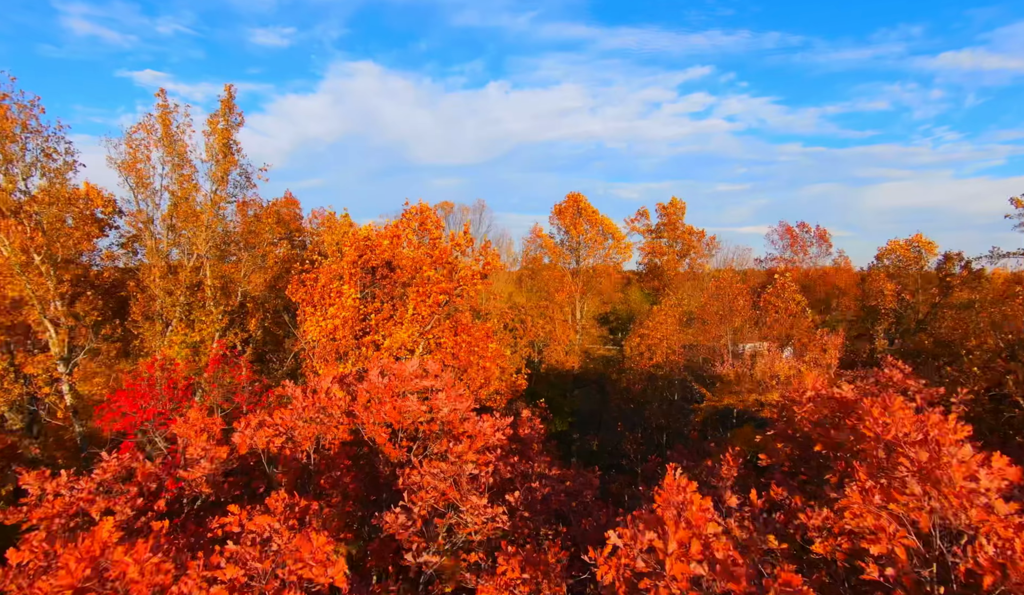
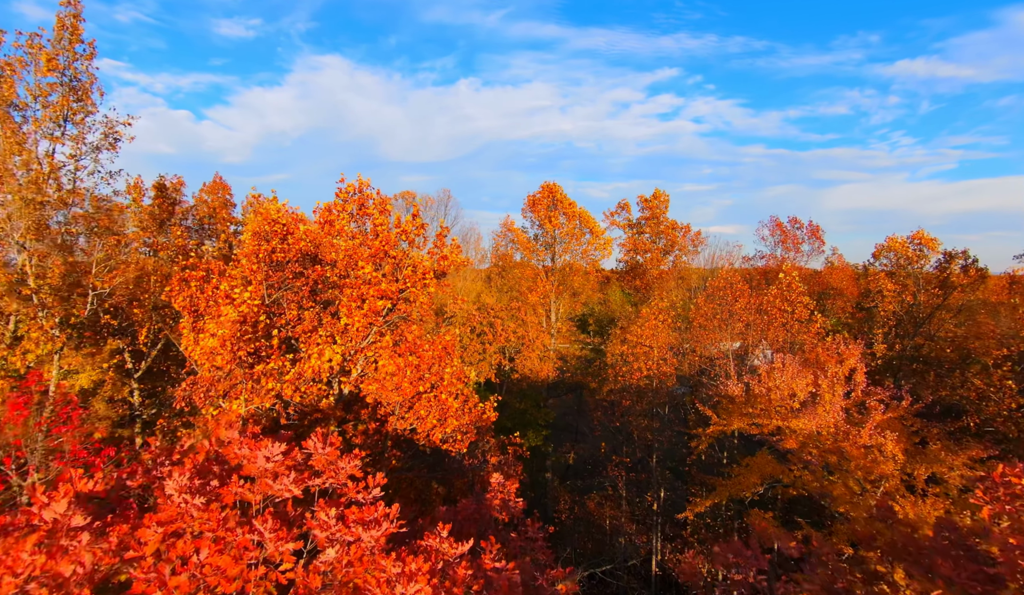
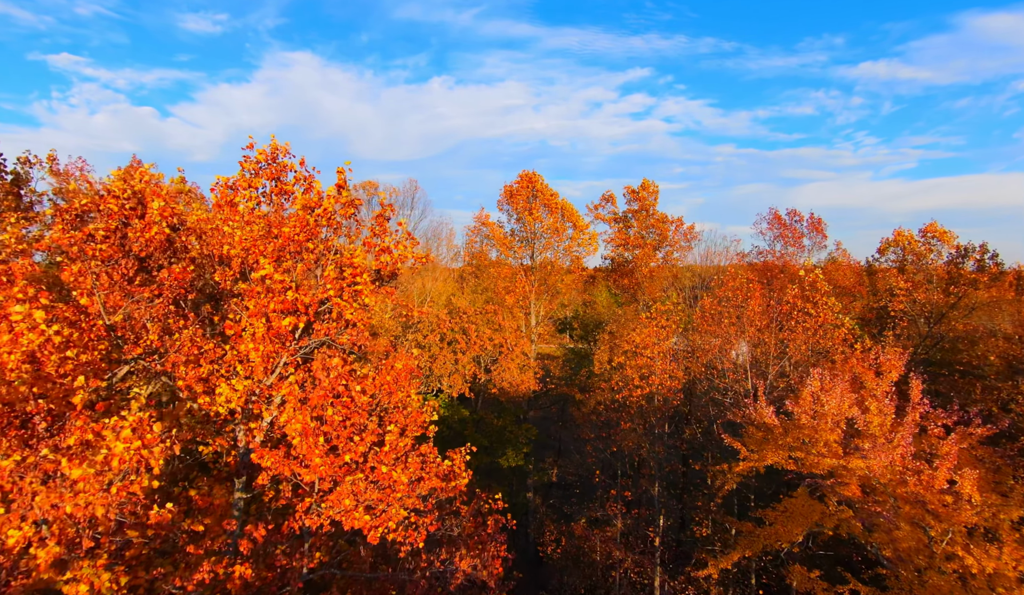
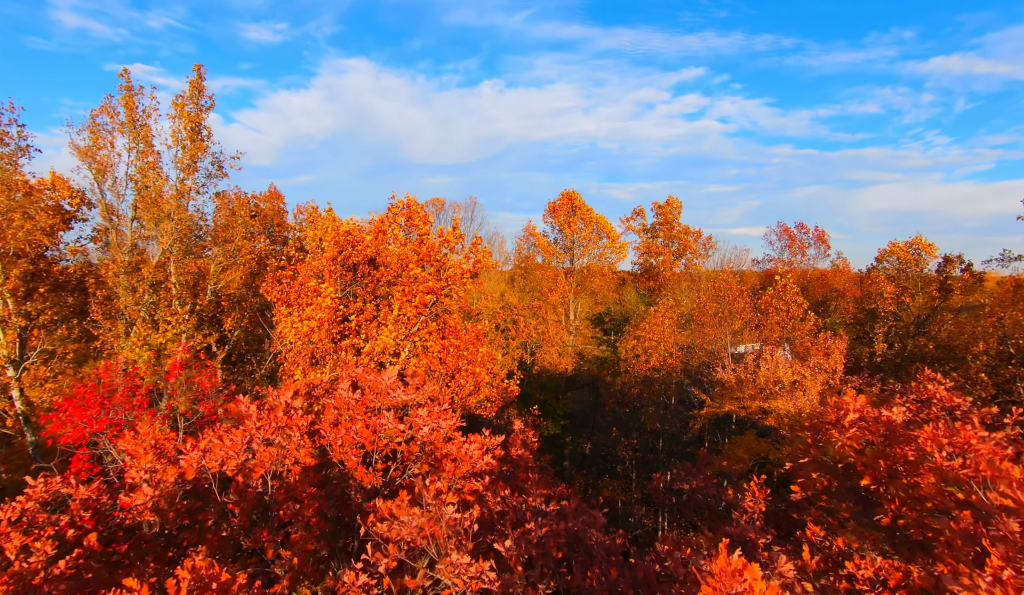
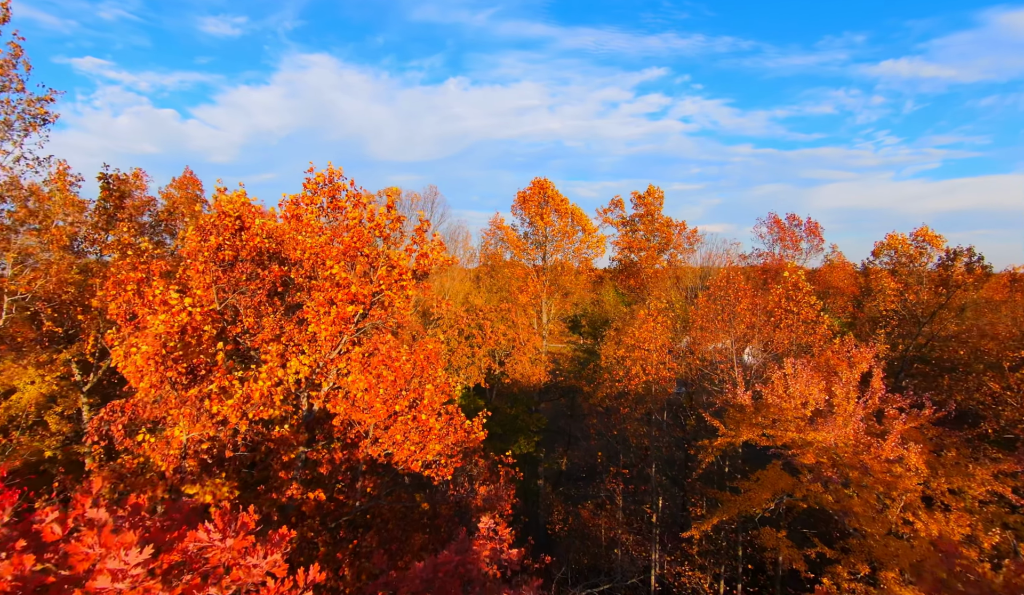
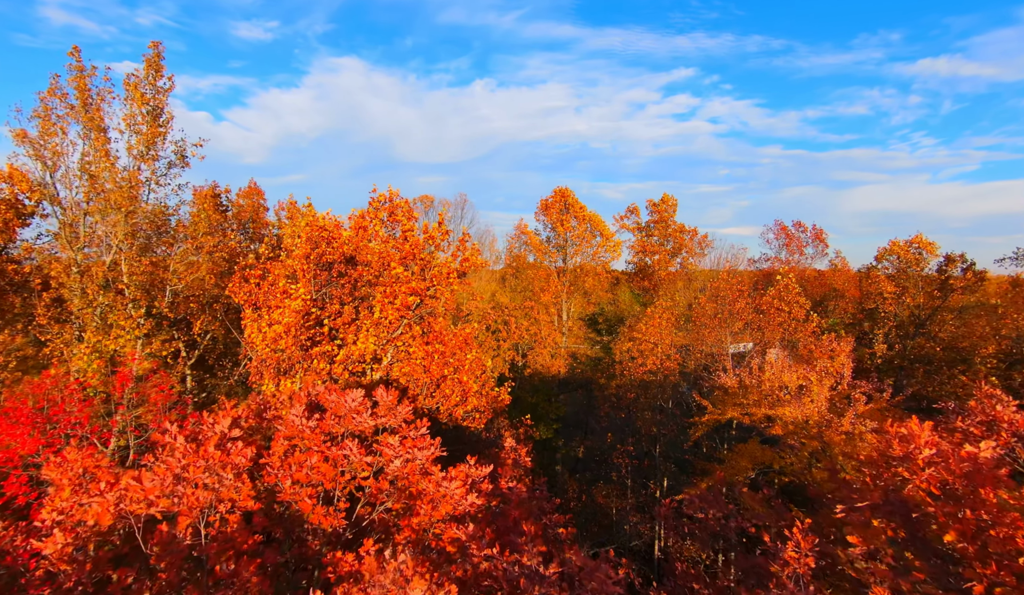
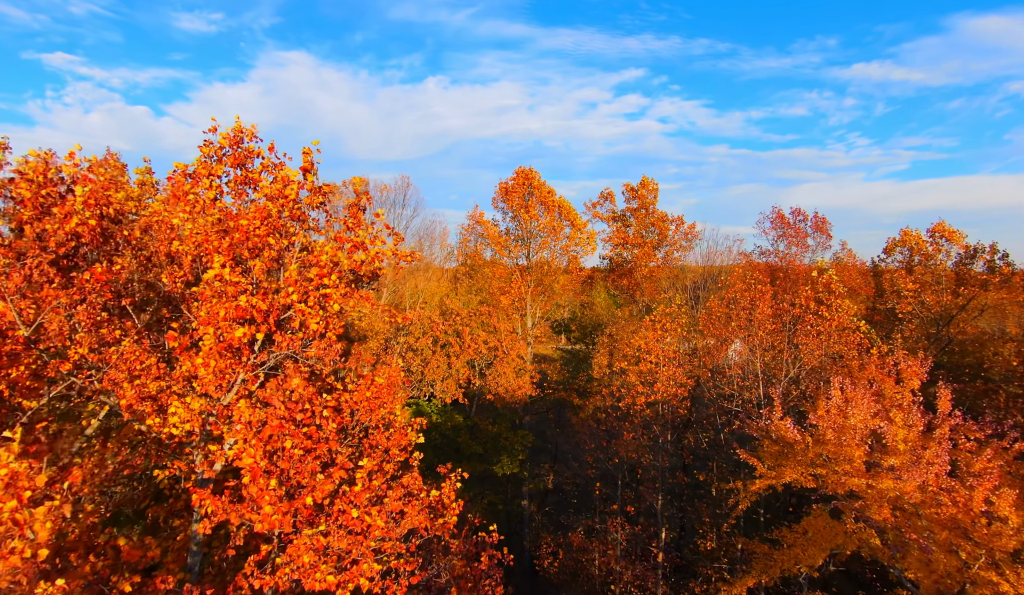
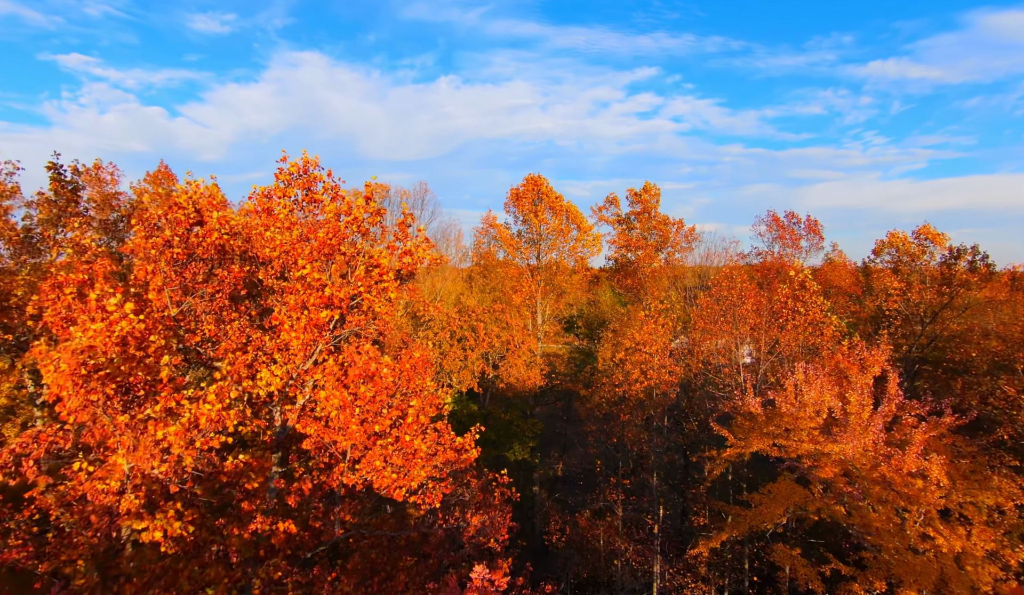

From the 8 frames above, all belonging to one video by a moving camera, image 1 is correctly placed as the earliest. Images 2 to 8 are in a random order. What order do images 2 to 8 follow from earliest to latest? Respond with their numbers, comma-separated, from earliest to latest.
4, 6, 2, 5, 8, 3, 7
